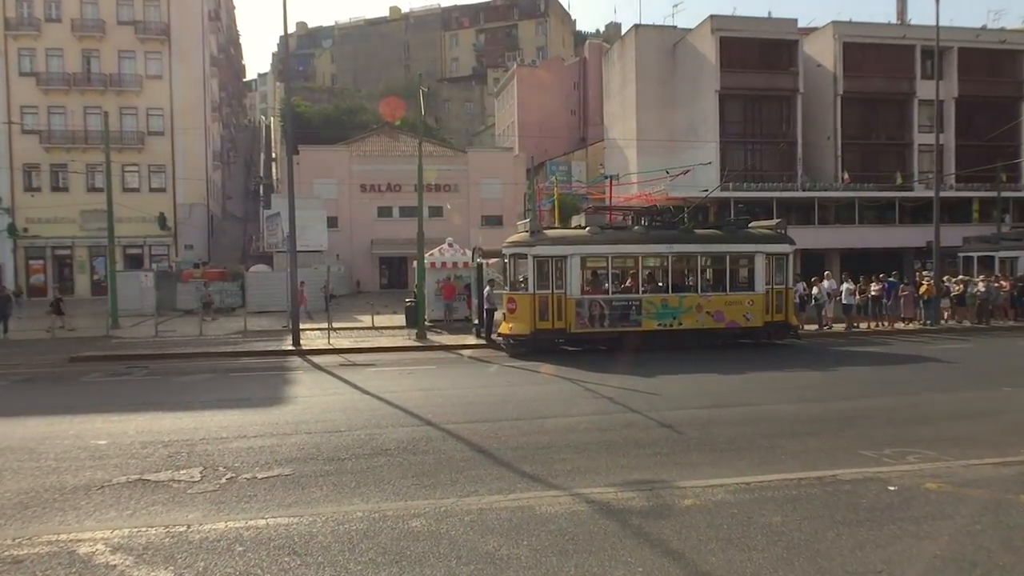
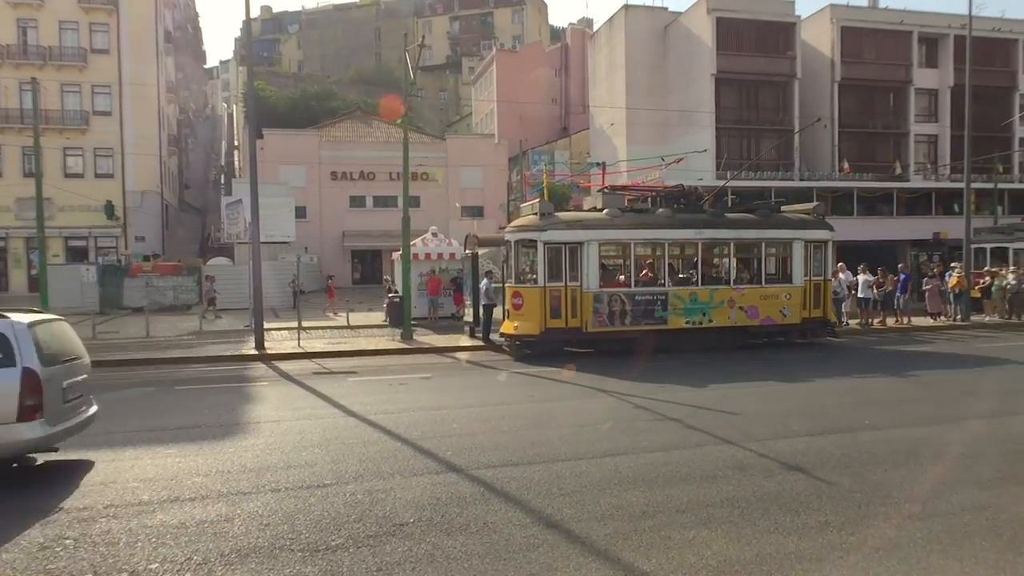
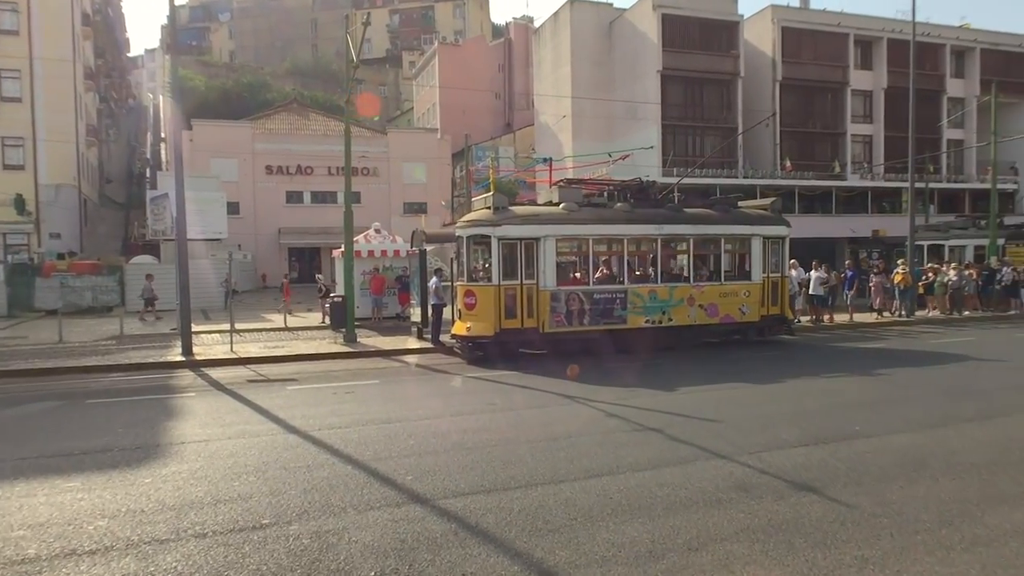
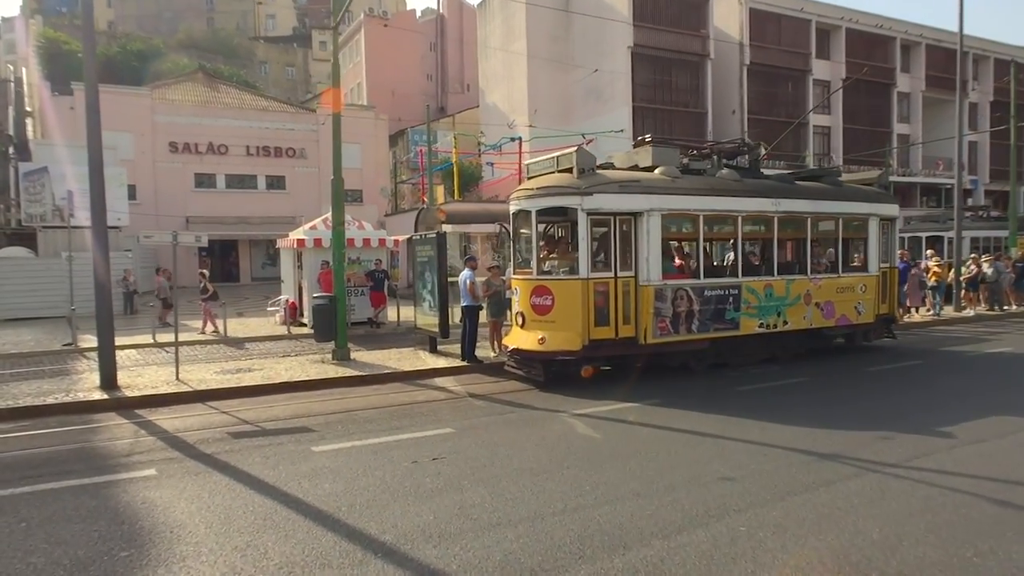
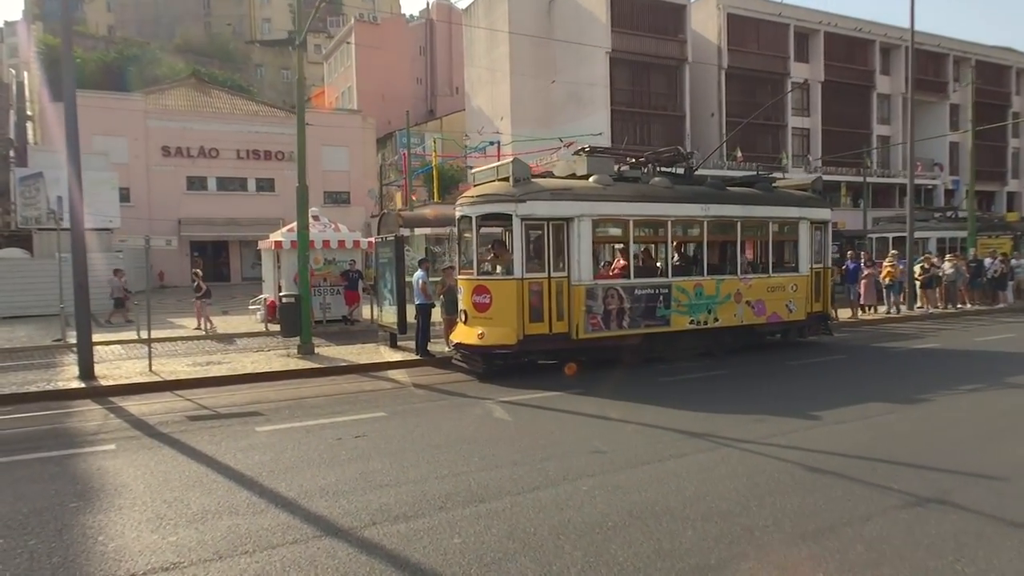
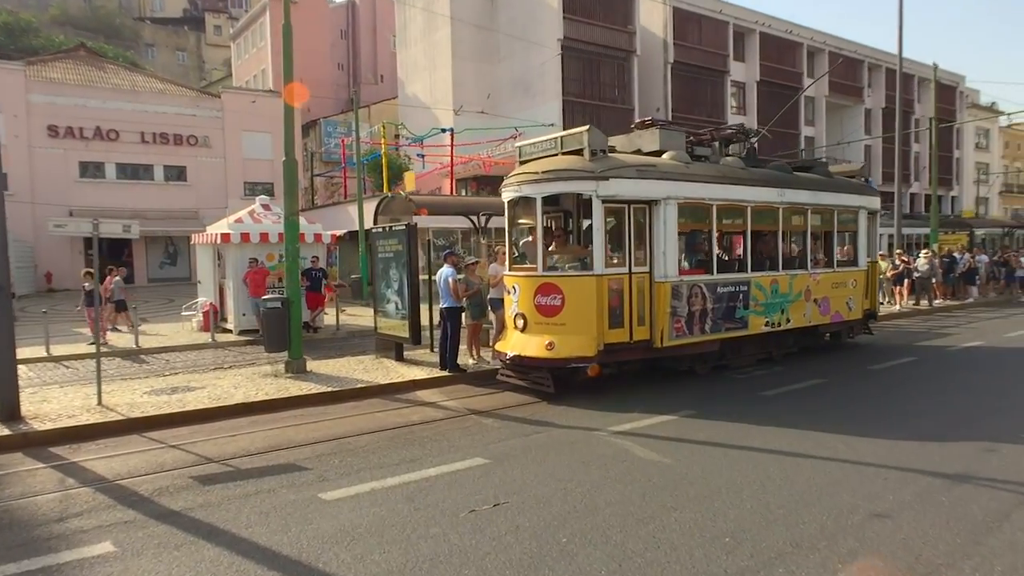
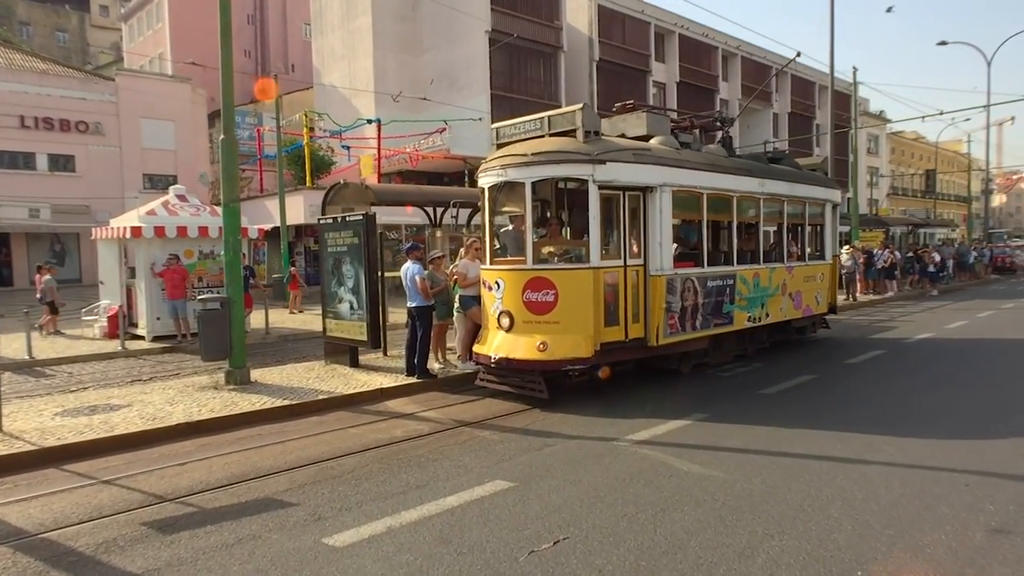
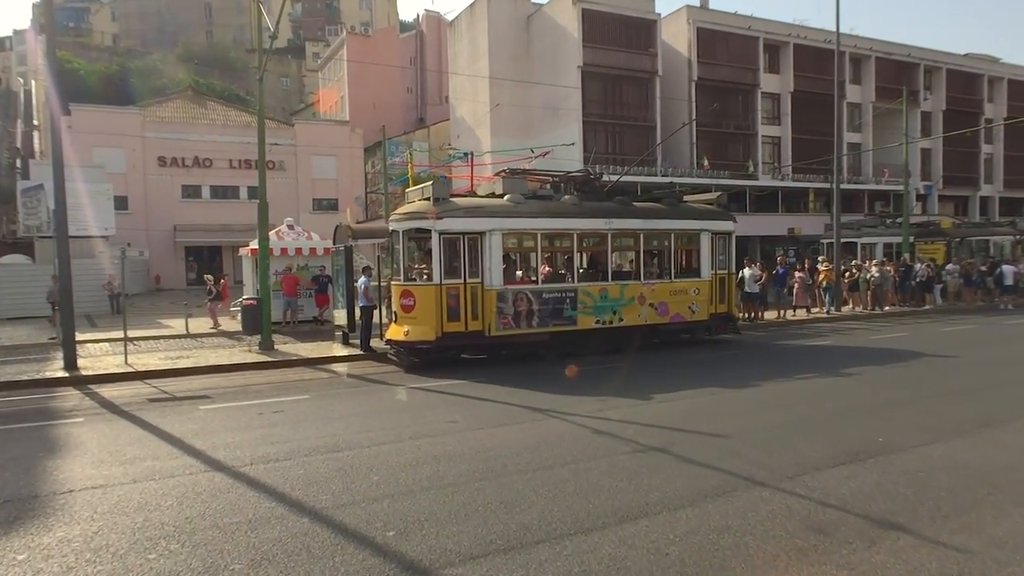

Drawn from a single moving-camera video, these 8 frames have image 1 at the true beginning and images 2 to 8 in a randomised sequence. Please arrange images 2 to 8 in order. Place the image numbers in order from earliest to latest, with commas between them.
2, 3, 8, 5, 4, 6, 7
